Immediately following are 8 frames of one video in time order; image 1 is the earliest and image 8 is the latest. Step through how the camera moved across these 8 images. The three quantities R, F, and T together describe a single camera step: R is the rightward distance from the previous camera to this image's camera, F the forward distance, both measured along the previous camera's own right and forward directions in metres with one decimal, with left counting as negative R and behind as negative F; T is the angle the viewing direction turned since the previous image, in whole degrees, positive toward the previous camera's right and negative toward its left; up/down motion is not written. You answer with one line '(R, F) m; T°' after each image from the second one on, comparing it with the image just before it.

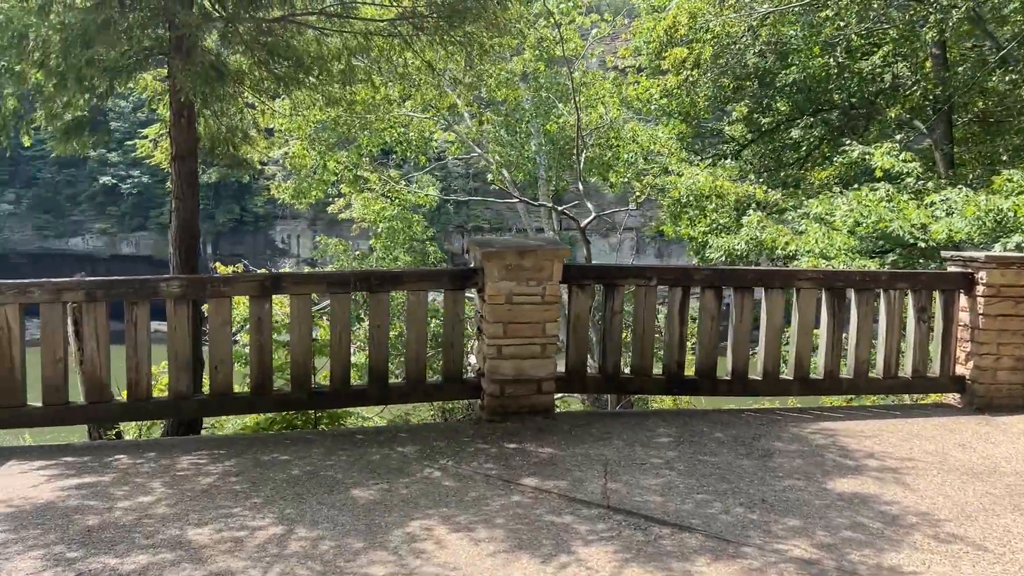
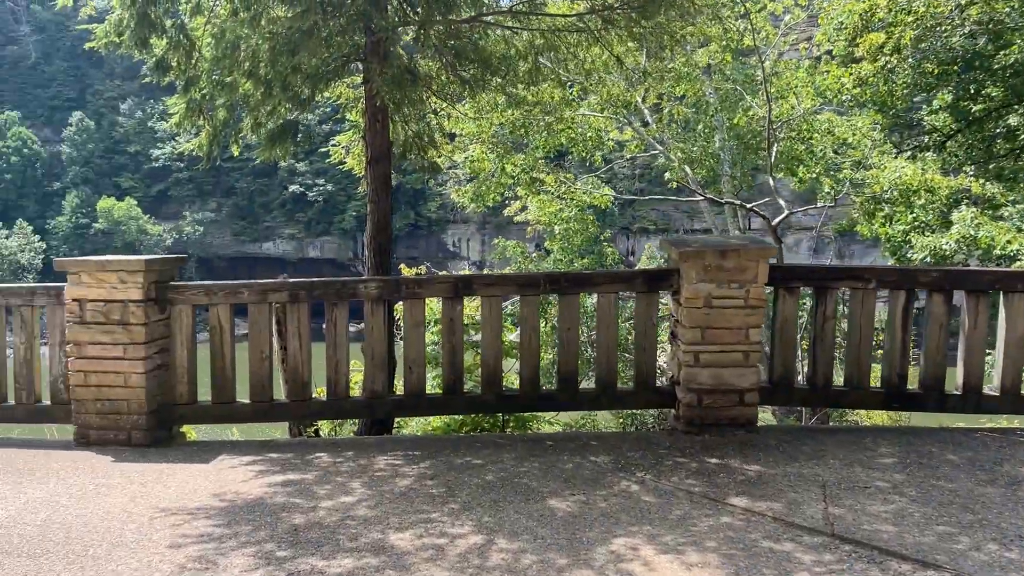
(-0.2, +0.2) m; -11°
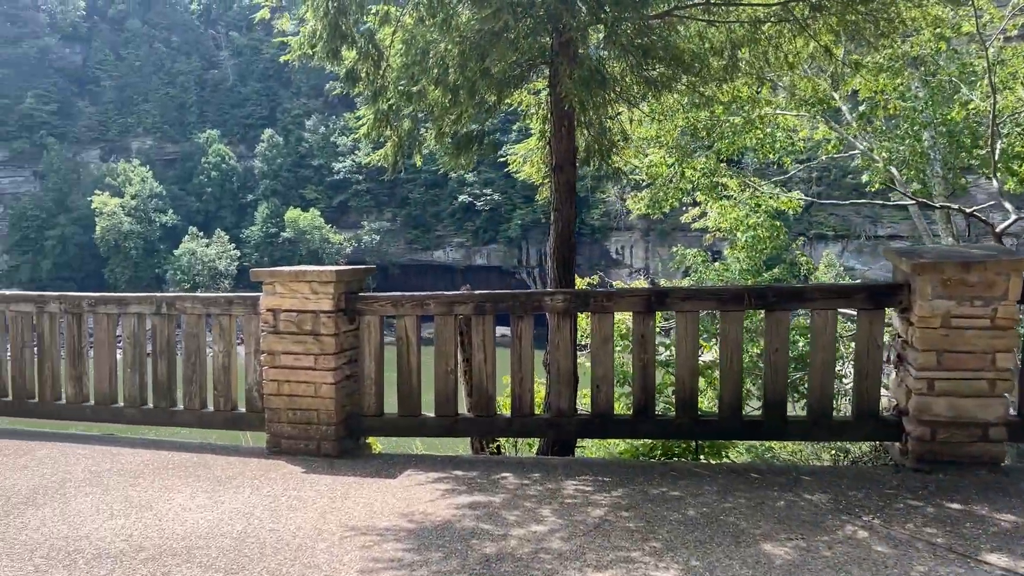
(-0.2, +0.3) m; -11°
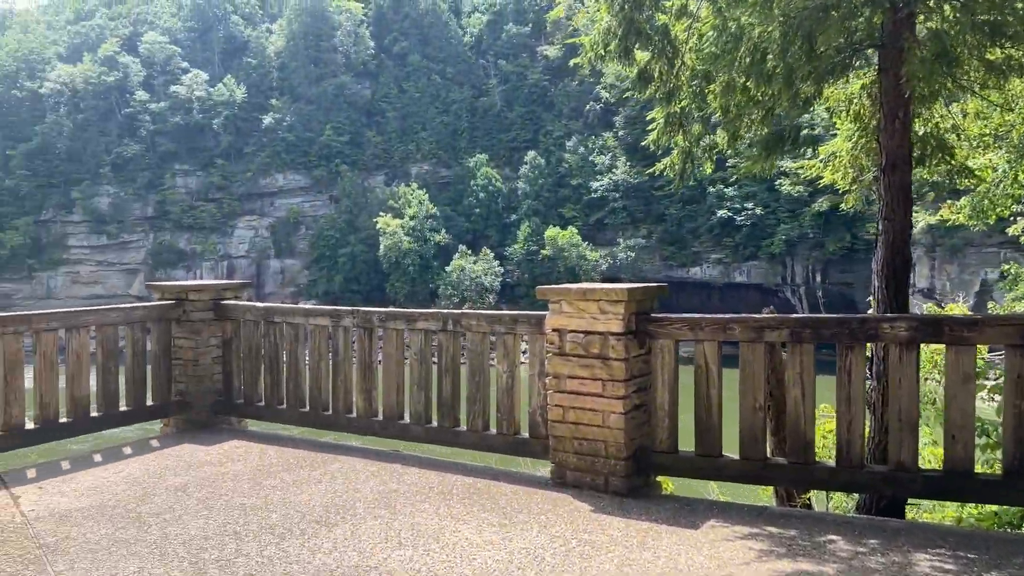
(-0.3, +0.5) m; -17°
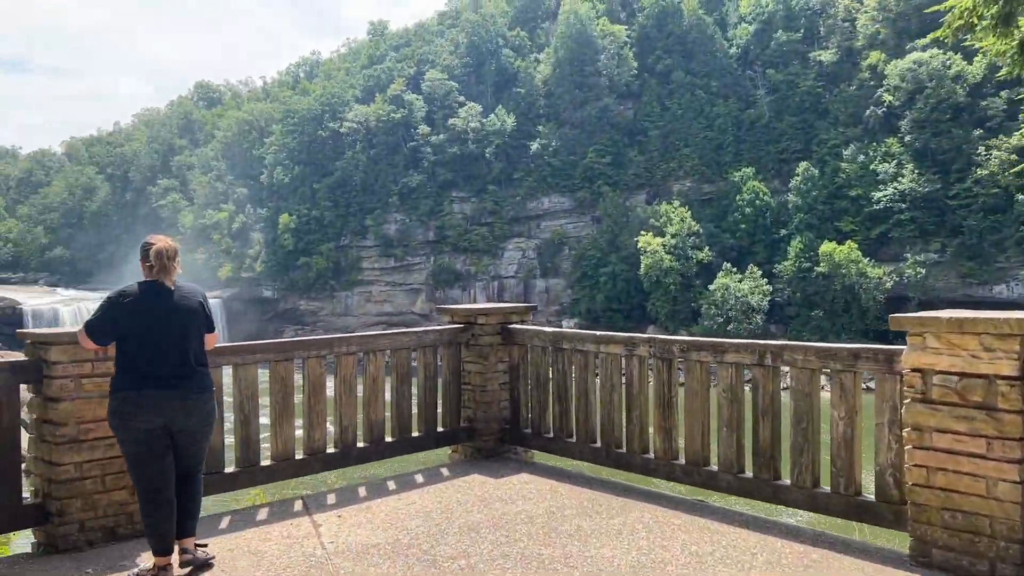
(-0.3, +0.5) m; -17°
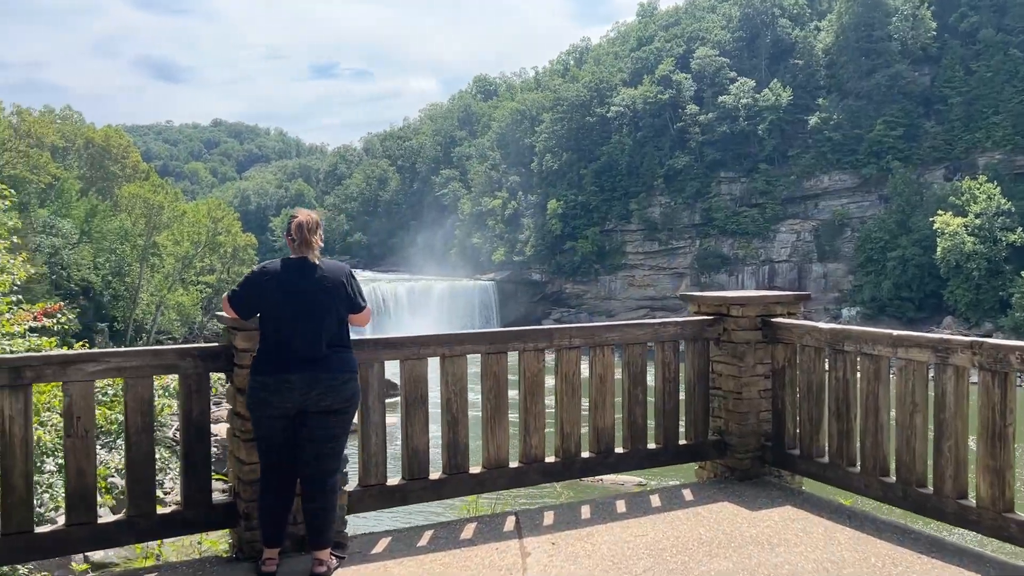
(0.0, +0.9) m; -18°
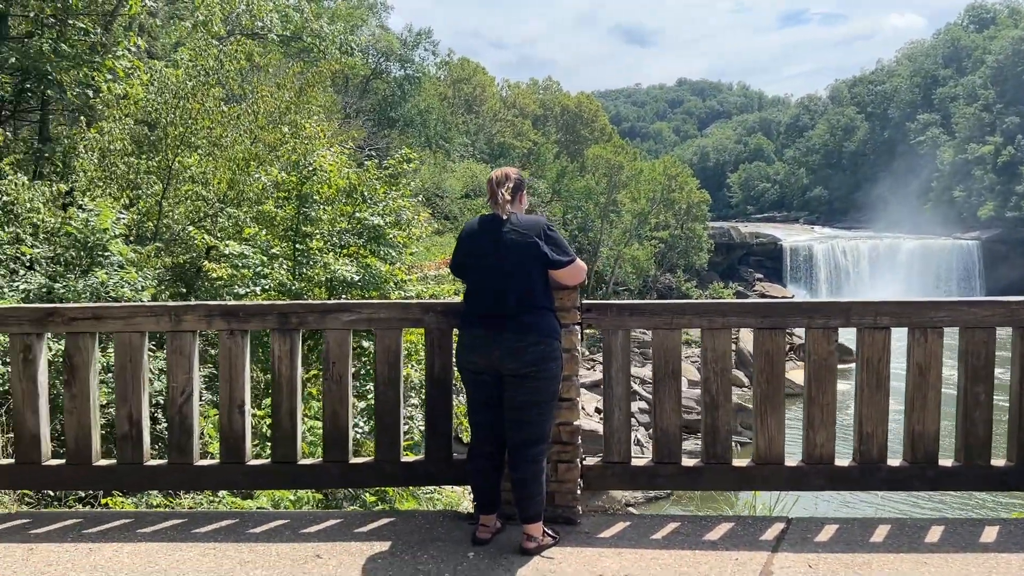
(+0.8, +0.6) m; -30°
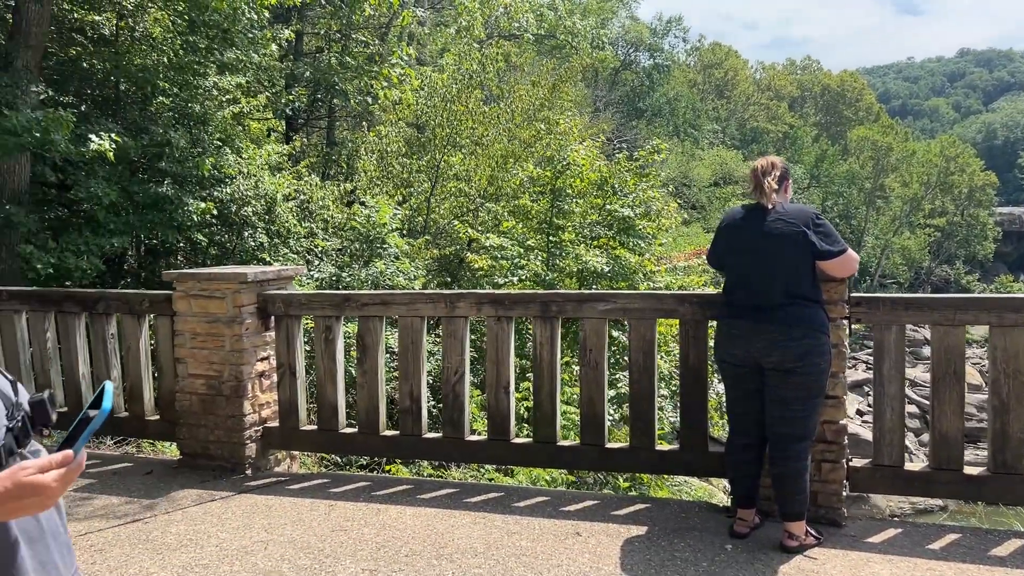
(0.0, -0.1) m; -16°
